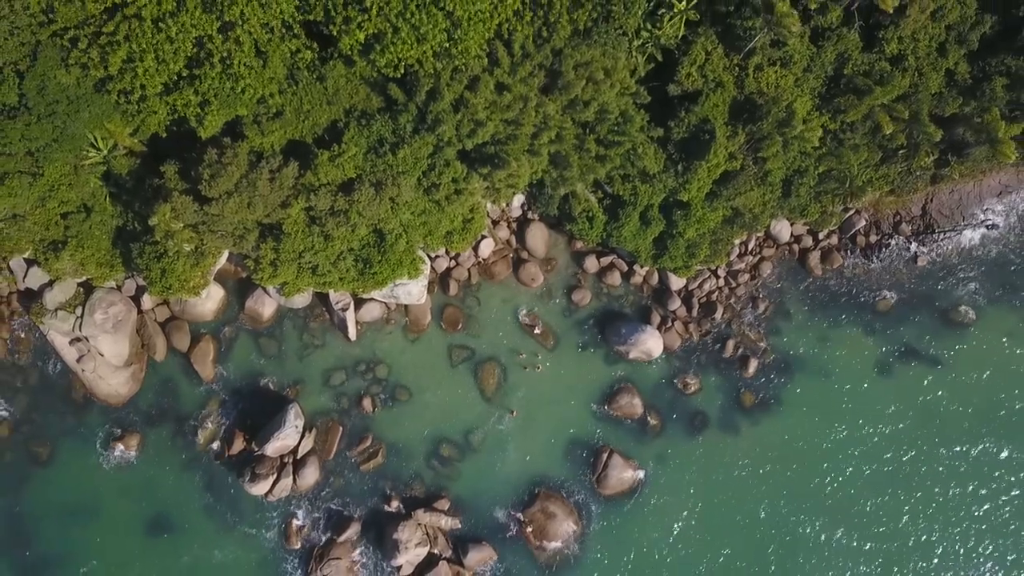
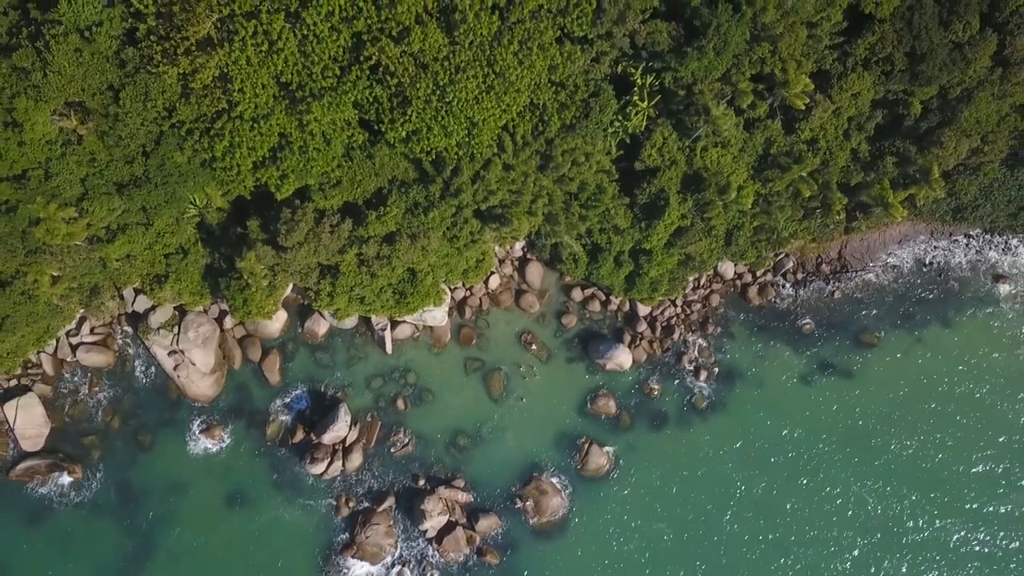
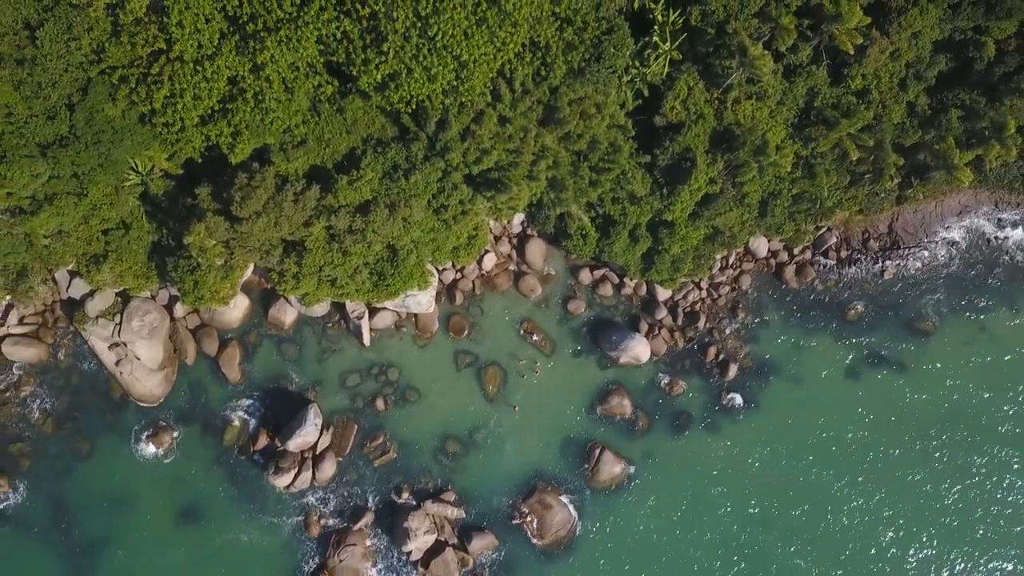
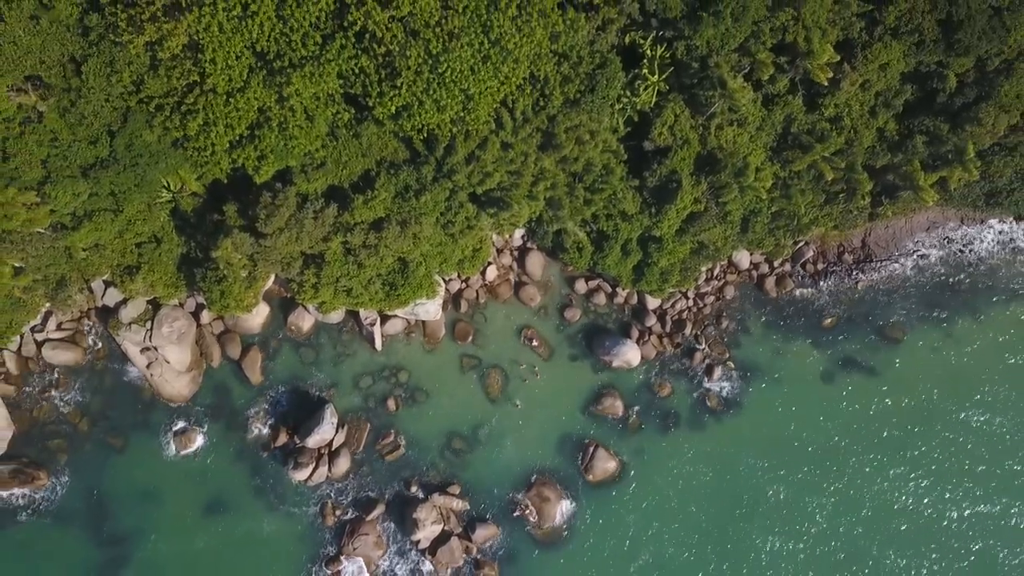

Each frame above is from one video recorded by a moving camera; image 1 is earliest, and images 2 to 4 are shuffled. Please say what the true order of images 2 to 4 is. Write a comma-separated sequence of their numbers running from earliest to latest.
3, 4, 2
